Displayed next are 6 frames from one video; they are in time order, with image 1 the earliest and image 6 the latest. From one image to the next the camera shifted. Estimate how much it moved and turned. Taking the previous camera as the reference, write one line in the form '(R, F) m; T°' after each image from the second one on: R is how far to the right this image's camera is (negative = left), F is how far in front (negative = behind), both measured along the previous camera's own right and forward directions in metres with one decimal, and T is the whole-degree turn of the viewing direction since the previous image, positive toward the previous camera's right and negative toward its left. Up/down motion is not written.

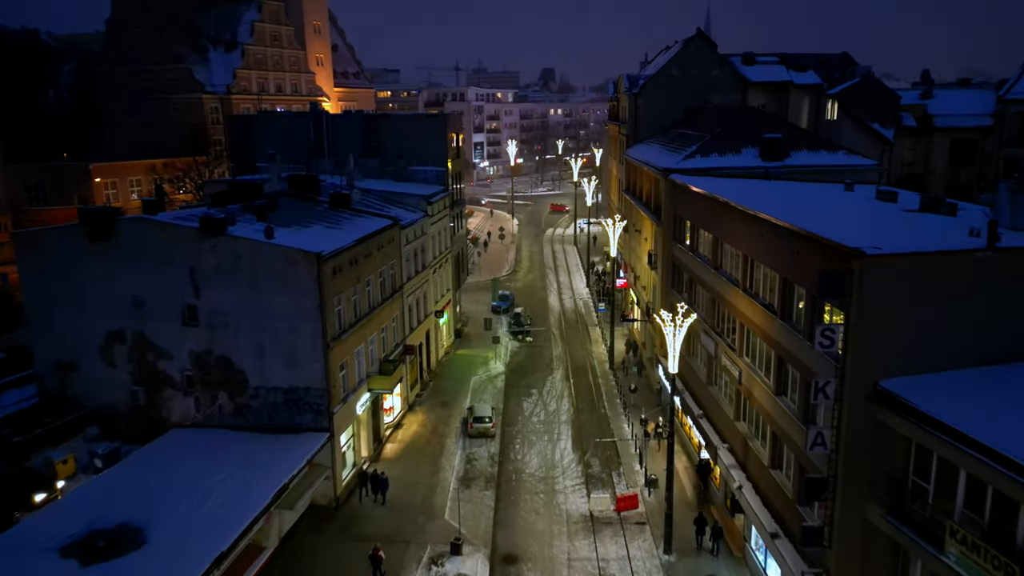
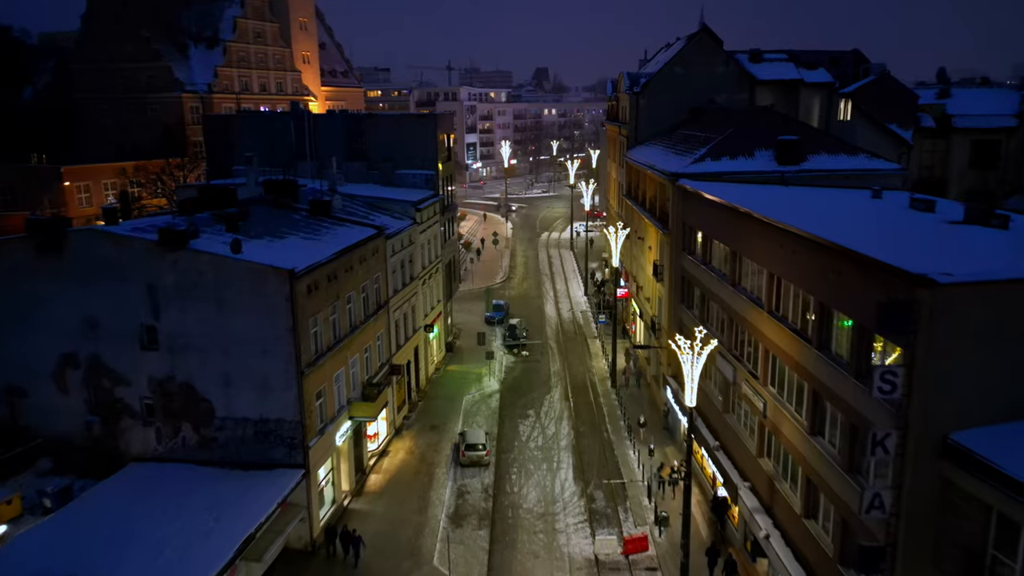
(-0.1, +2.7) m; +1°
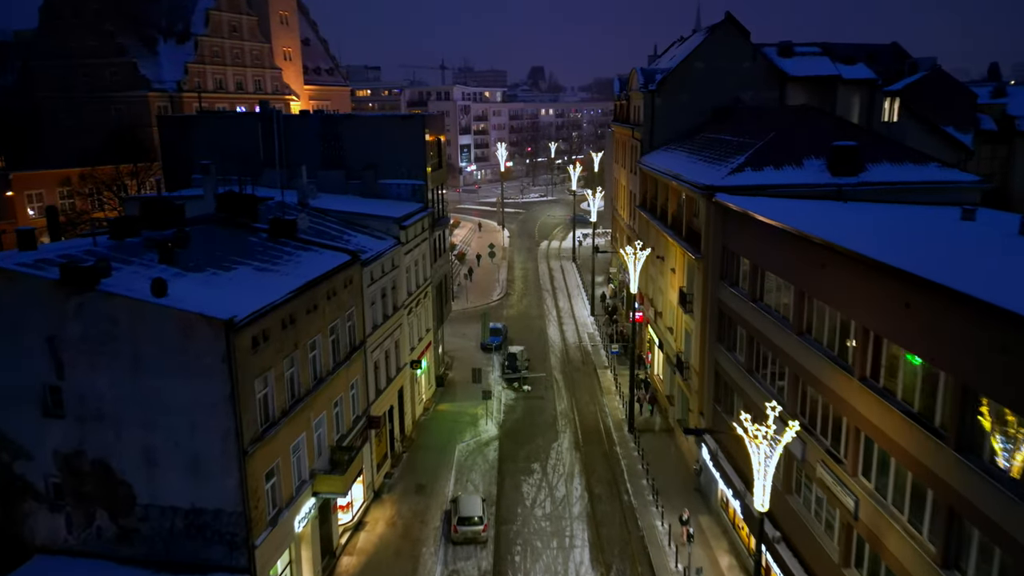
(-0.3, +5.4) m; 0°
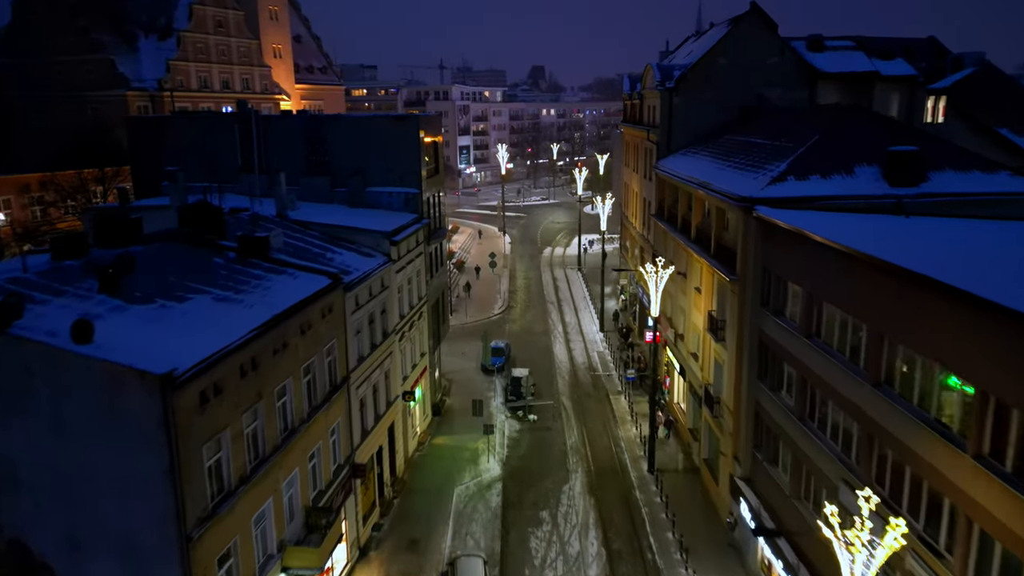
(-0.2, +3.7) m; 0°
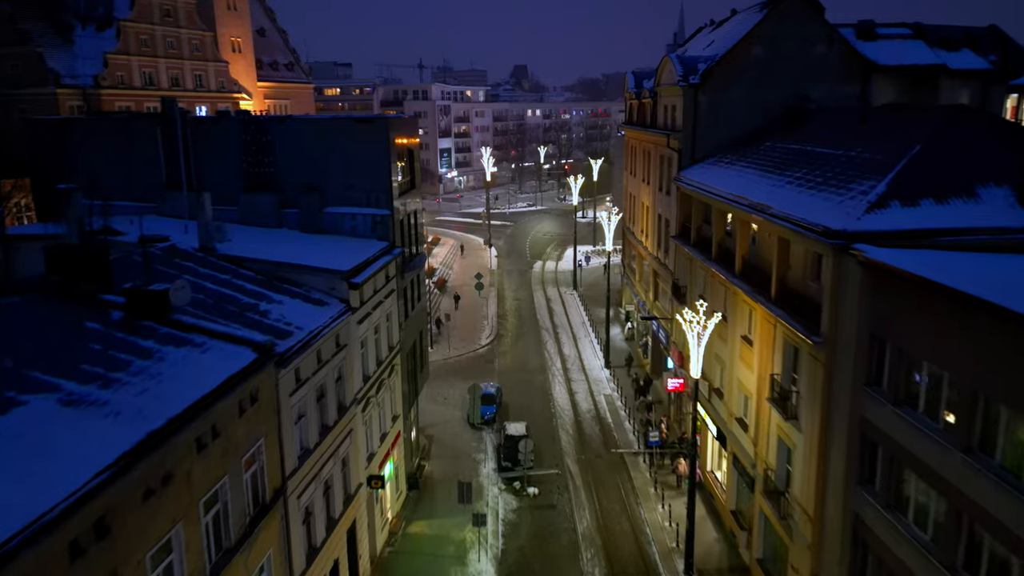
(-0.5, +6.6) m; +1°
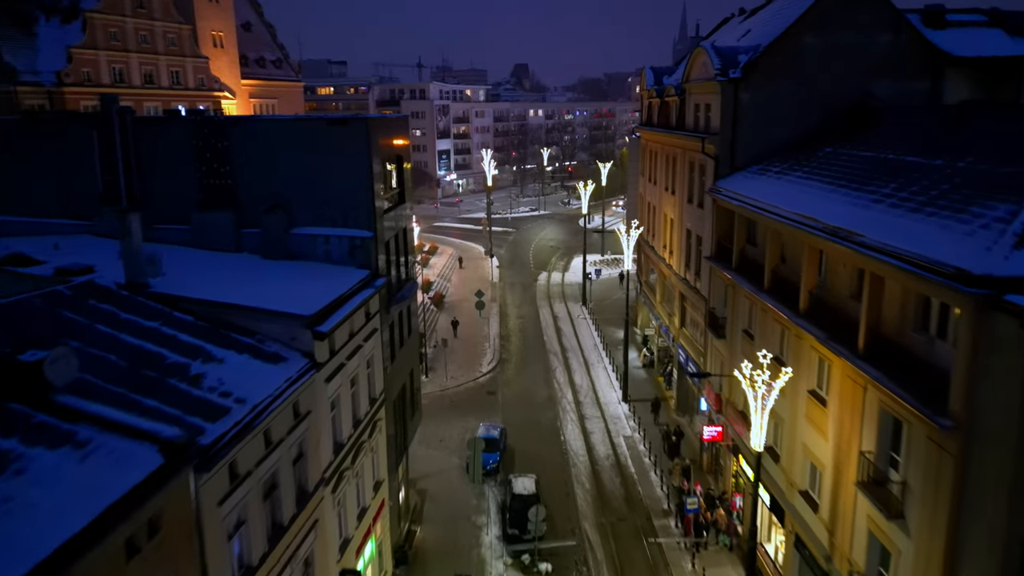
(-0.3, +4.7) m; 0°
